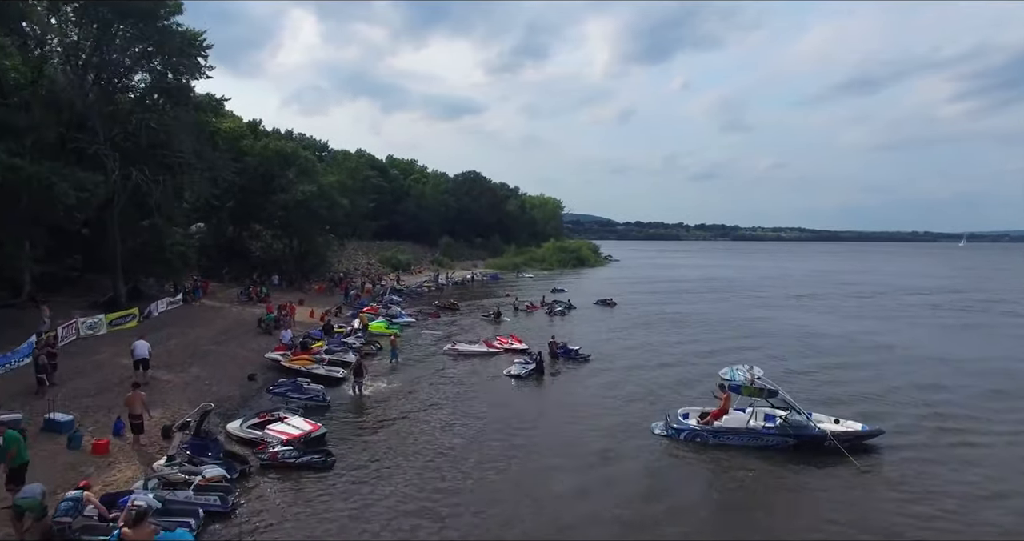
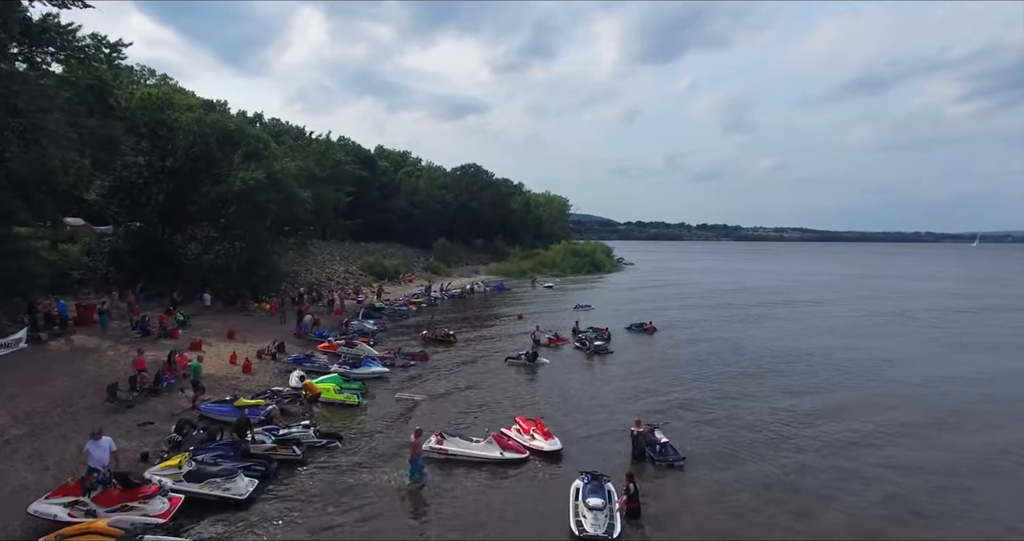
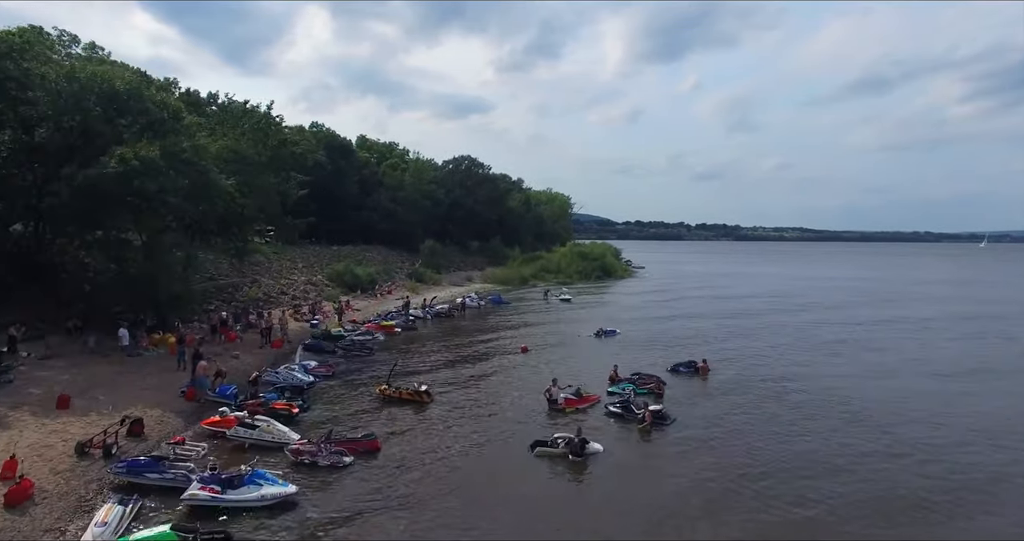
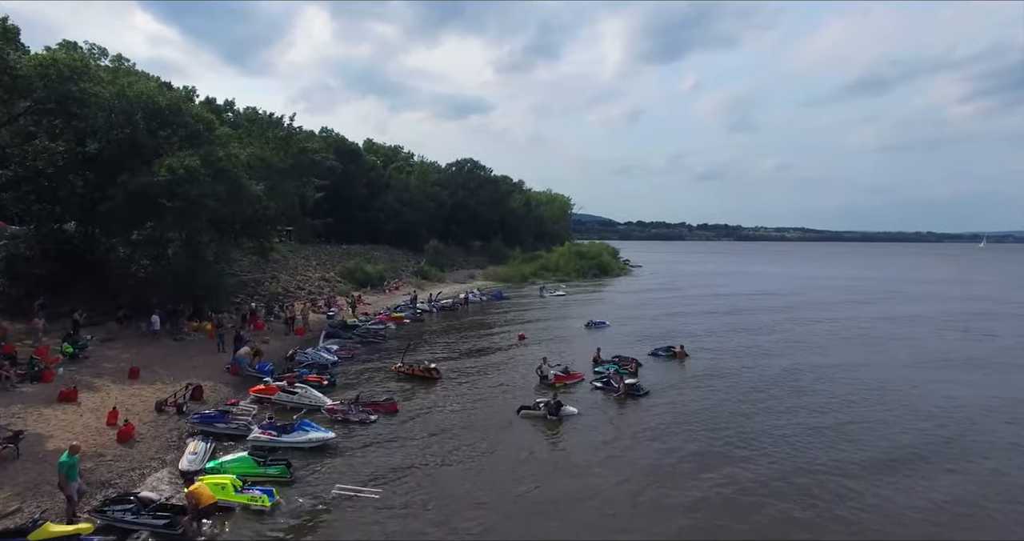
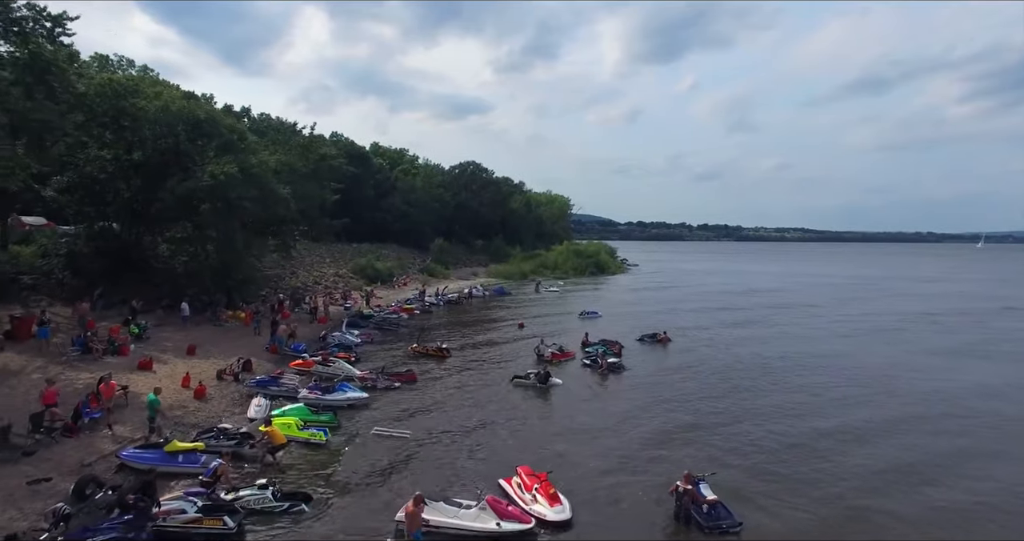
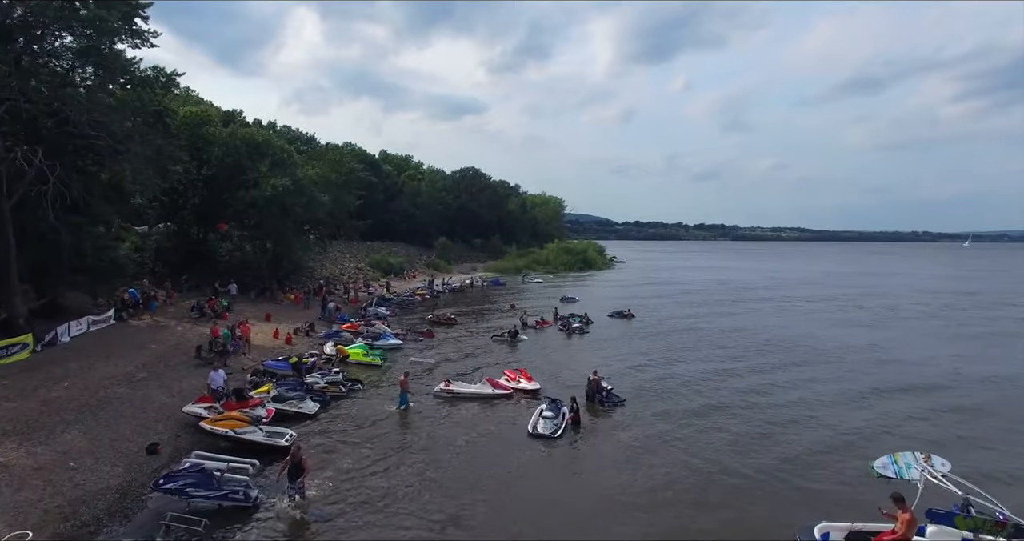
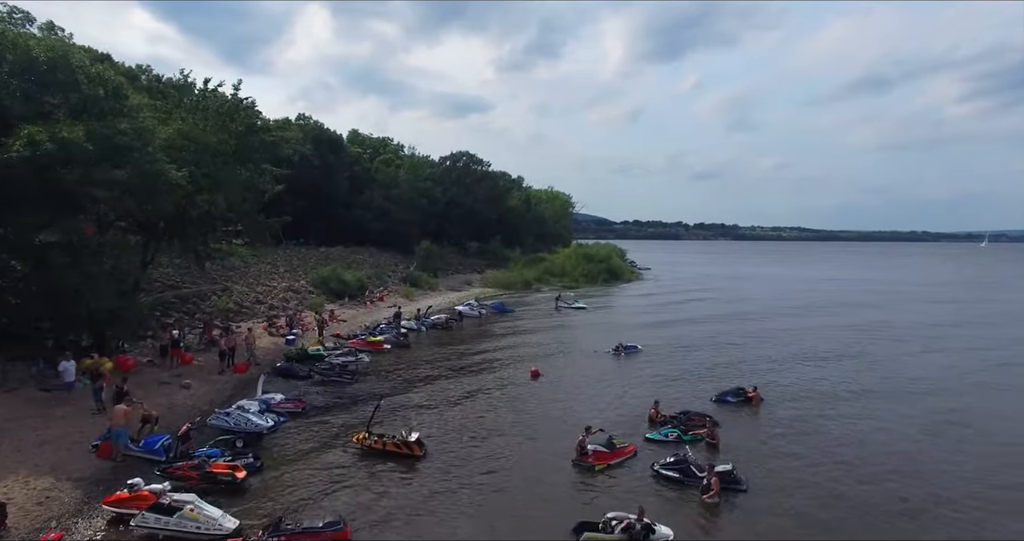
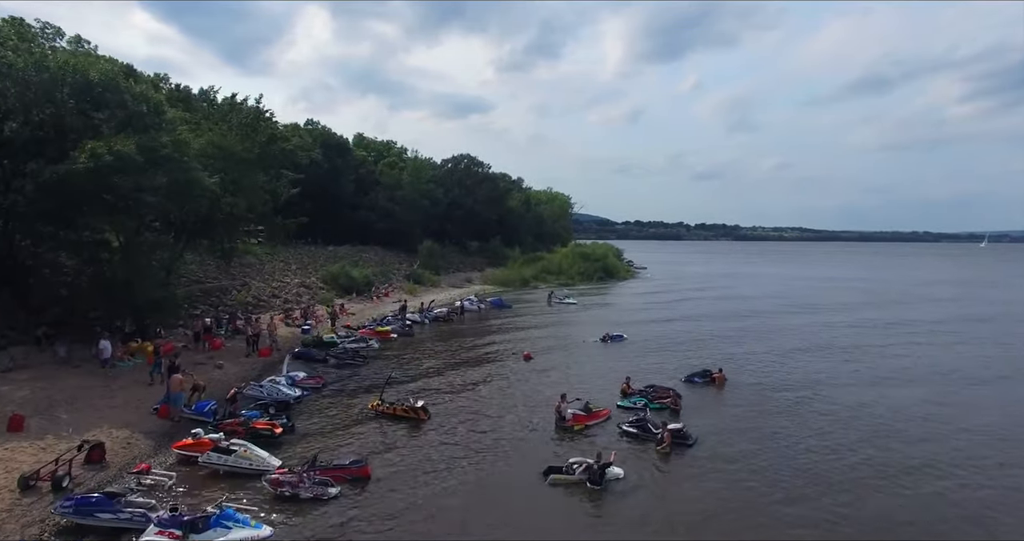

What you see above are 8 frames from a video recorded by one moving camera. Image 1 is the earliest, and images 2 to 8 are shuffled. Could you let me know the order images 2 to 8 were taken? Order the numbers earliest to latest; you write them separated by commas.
6, 2, 5, 4, 3, 8, 7
